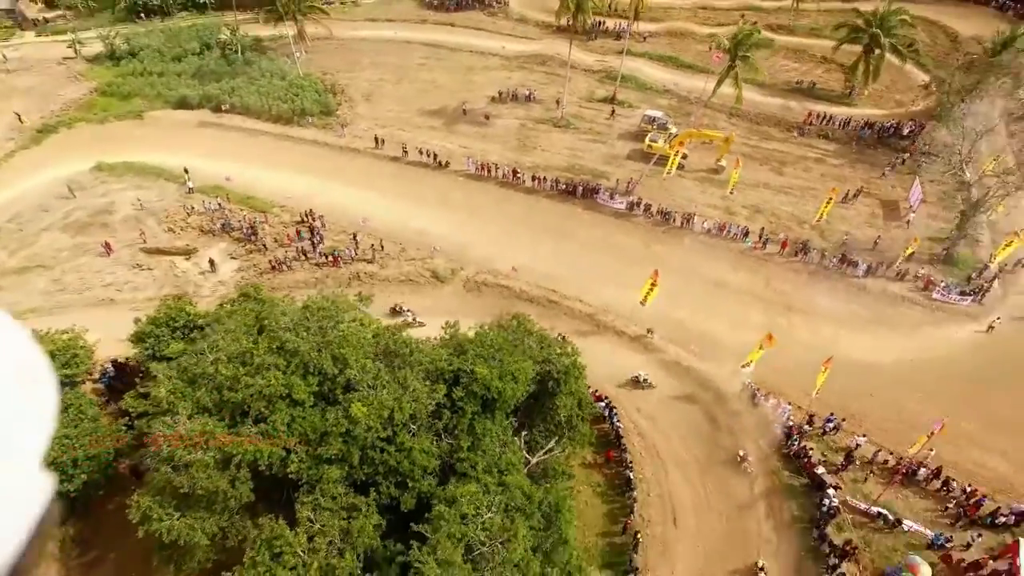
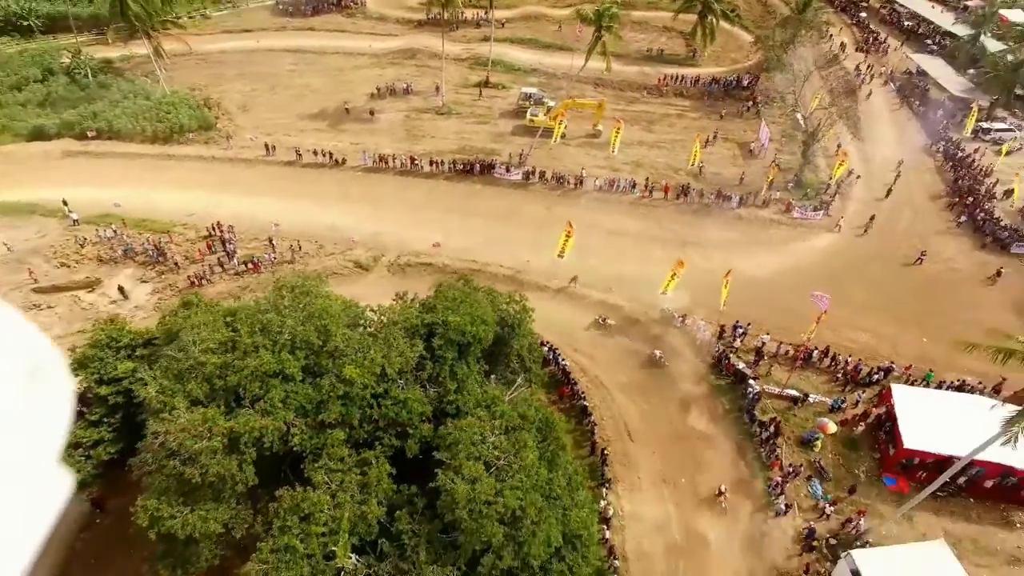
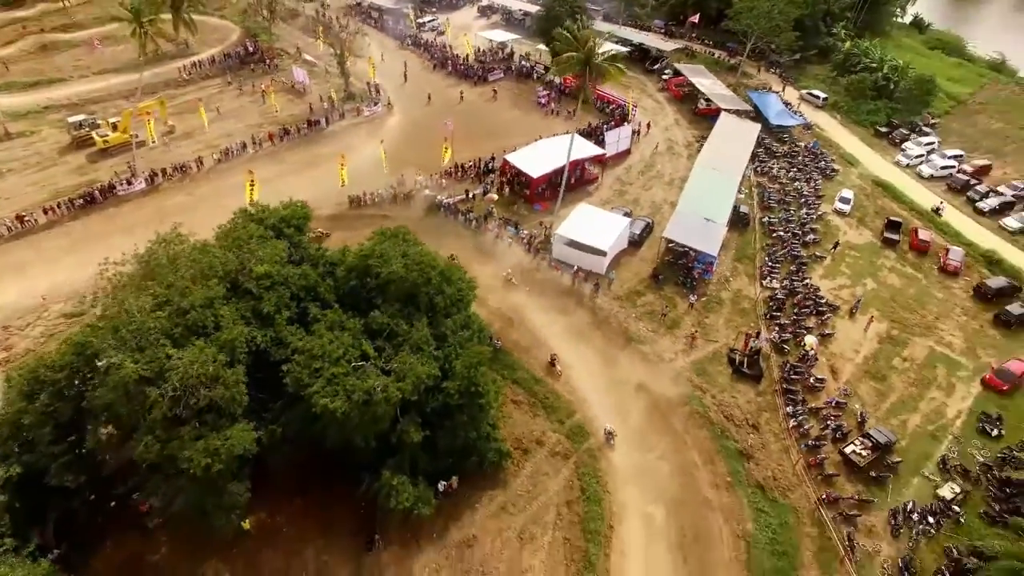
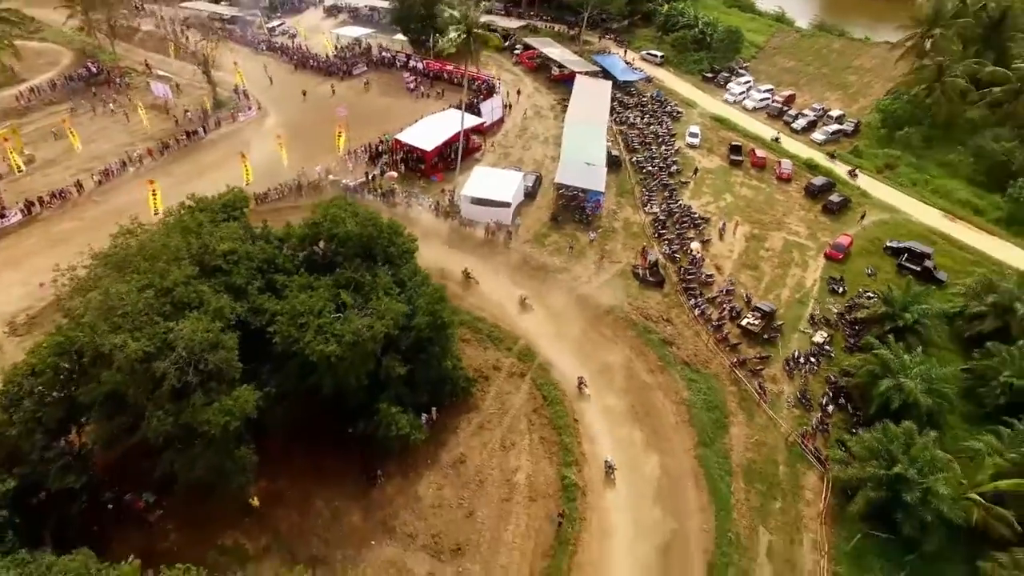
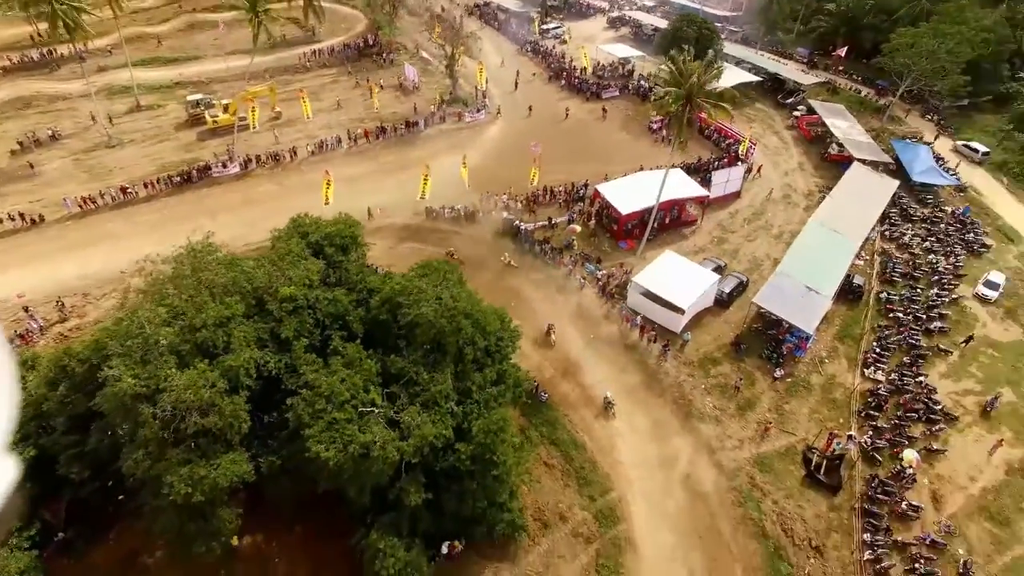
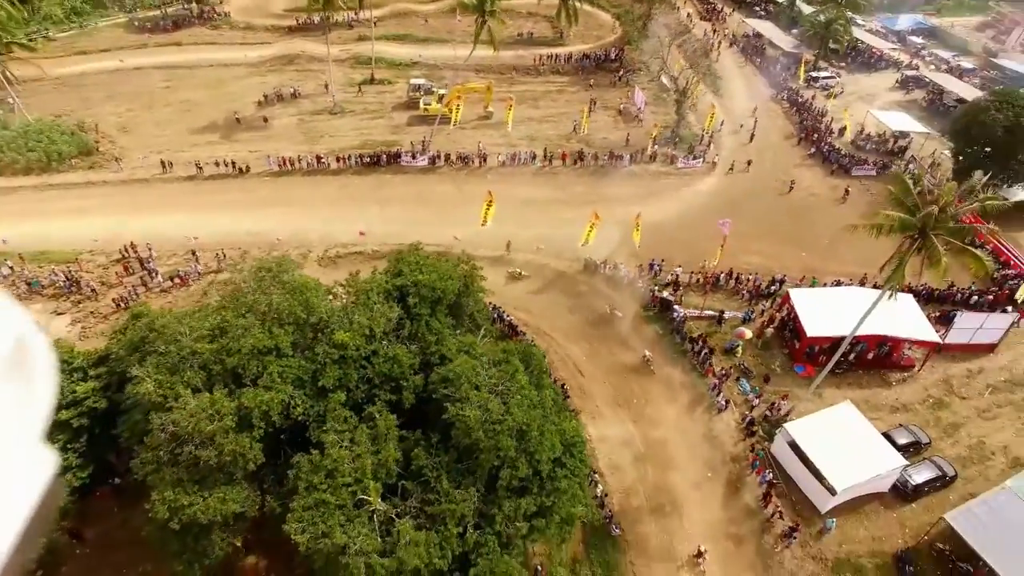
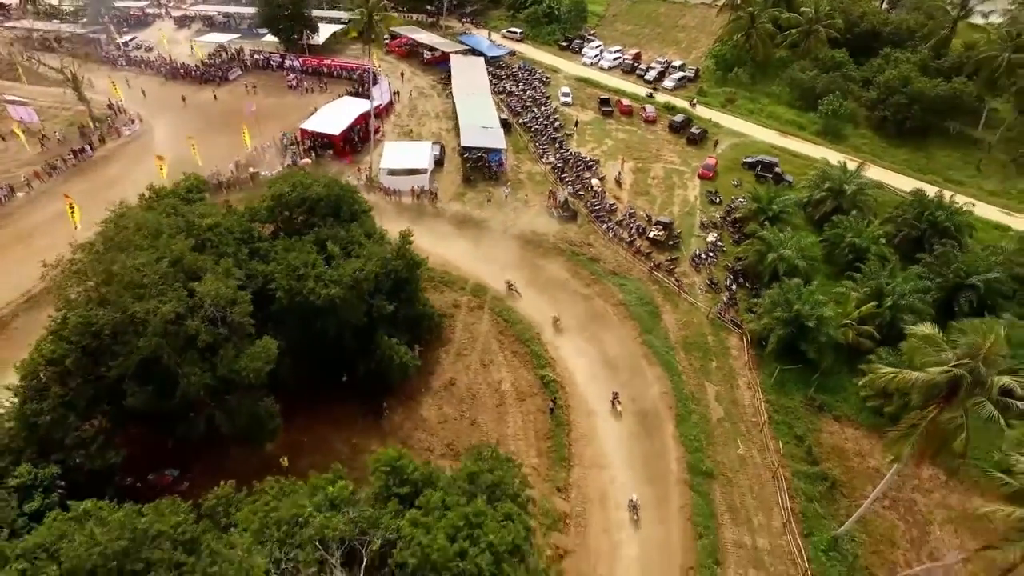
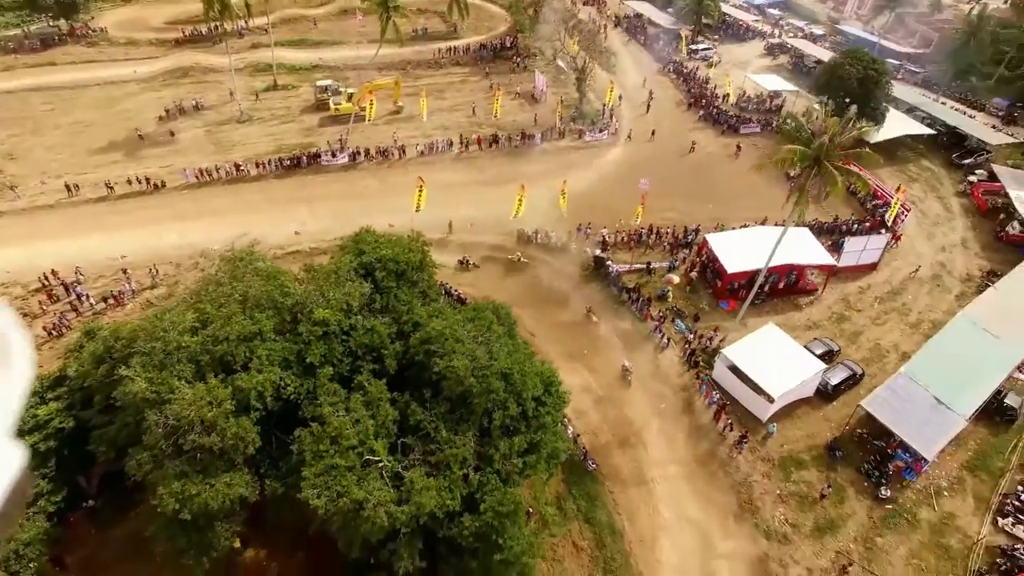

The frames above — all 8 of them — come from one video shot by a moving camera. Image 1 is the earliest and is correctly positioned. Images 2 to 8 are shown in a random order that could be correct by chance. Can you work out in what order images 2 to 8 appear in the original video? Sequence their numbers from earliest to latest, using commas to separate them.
2, 6, 8, 5, 3, 4, 7
